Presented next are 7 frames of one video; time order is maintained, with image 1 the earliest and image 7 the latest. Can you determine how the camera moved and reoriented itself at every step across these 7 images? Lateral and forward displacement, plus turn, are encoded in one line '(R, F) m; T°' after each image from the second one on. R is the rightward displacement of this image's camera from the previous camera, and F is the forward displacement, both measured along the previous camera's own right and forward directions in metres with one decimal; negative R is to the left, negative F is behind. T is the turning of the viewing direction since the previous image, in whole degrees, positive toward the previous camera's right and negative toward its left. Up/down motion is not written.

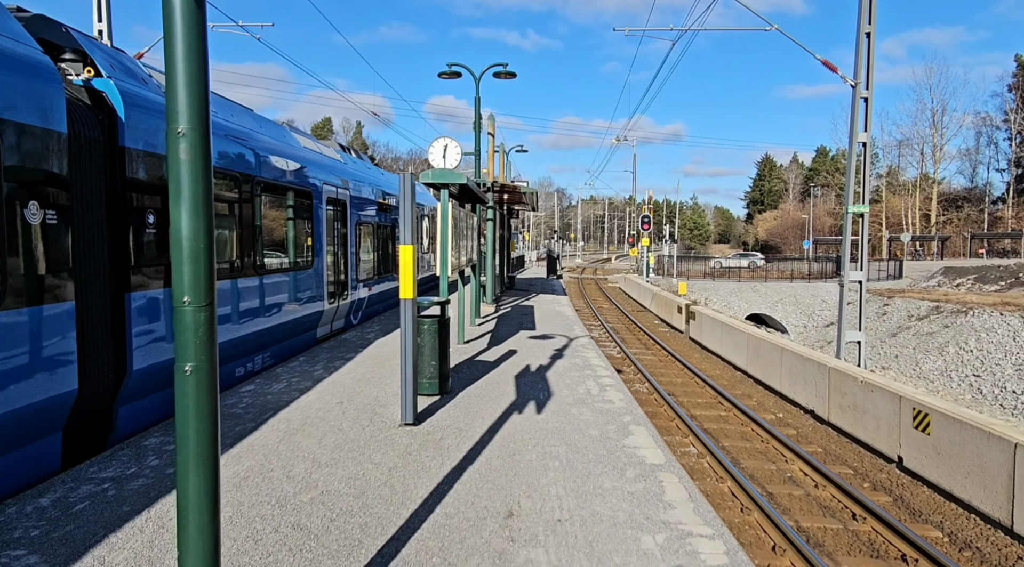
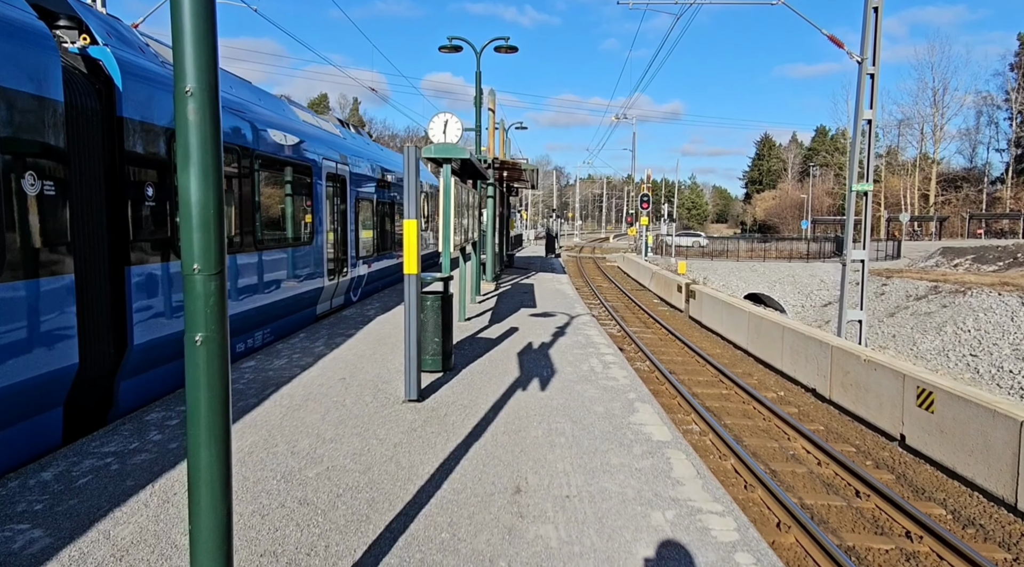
(-0.1, +0.1) m; 0°
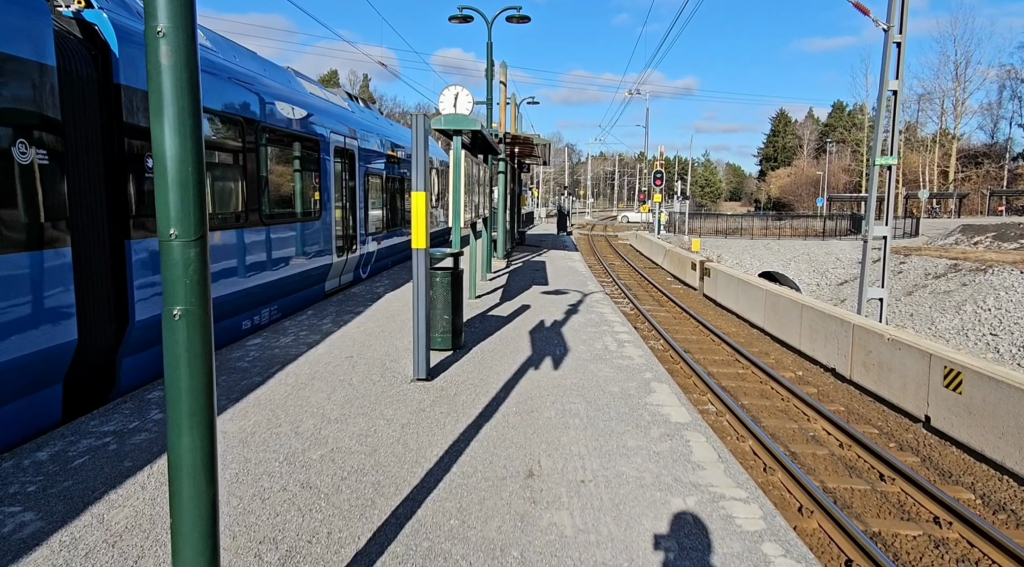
(0.0, +0.2) m; -1°
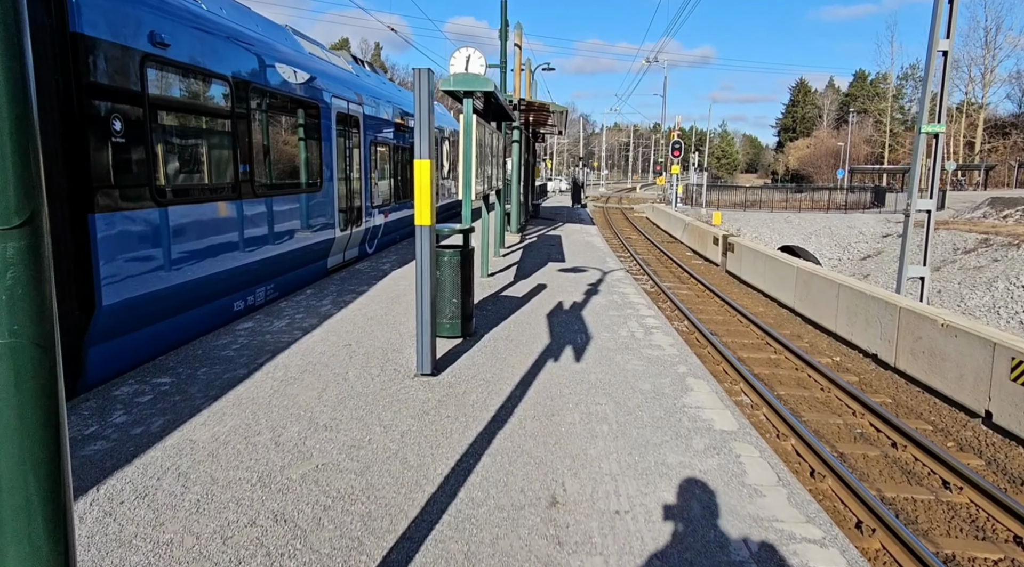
(0.0, +0.7) m; -1°
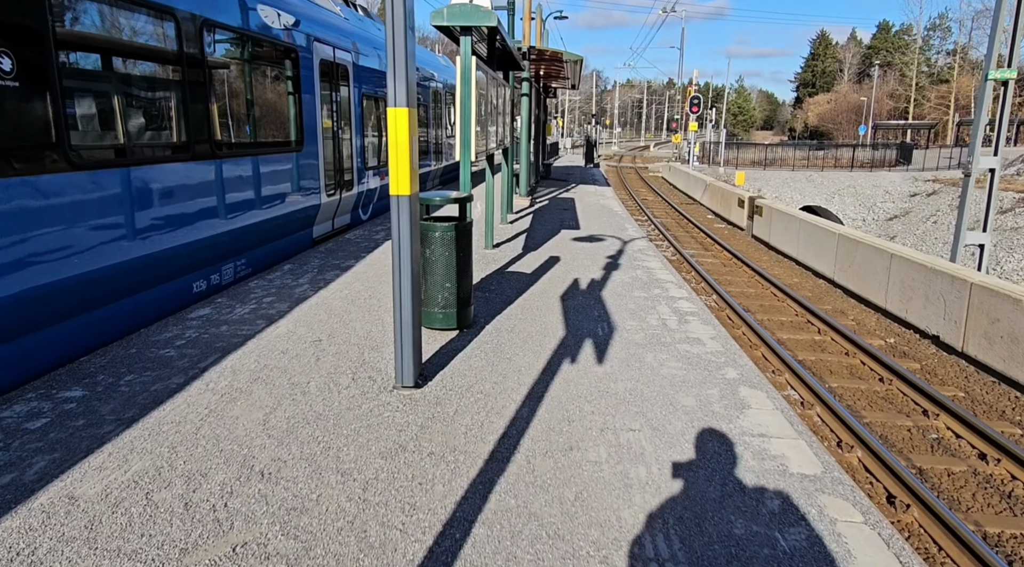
(0.0, +1.1) m; -1°
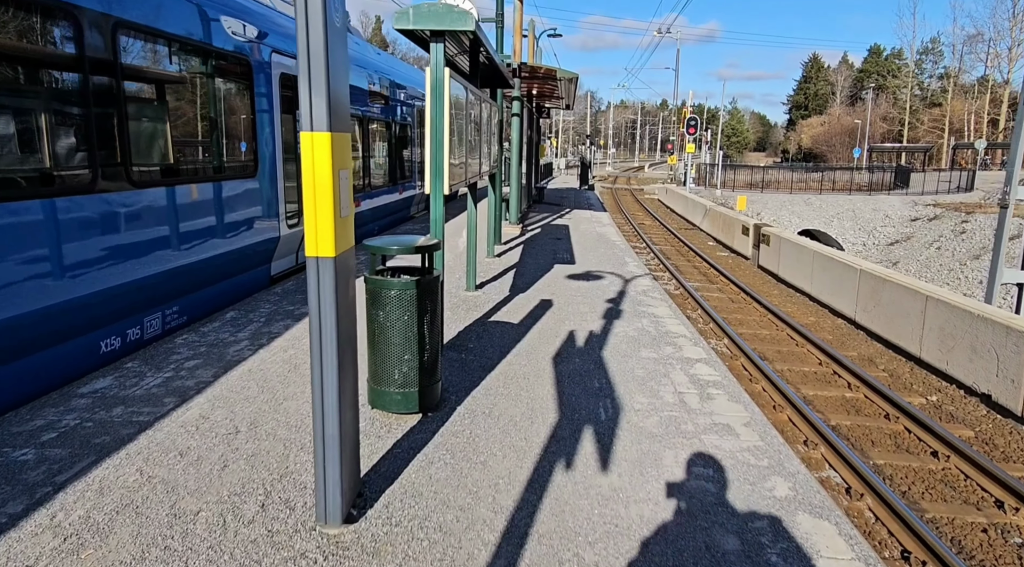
(+0.1, +1.1) m; +1°
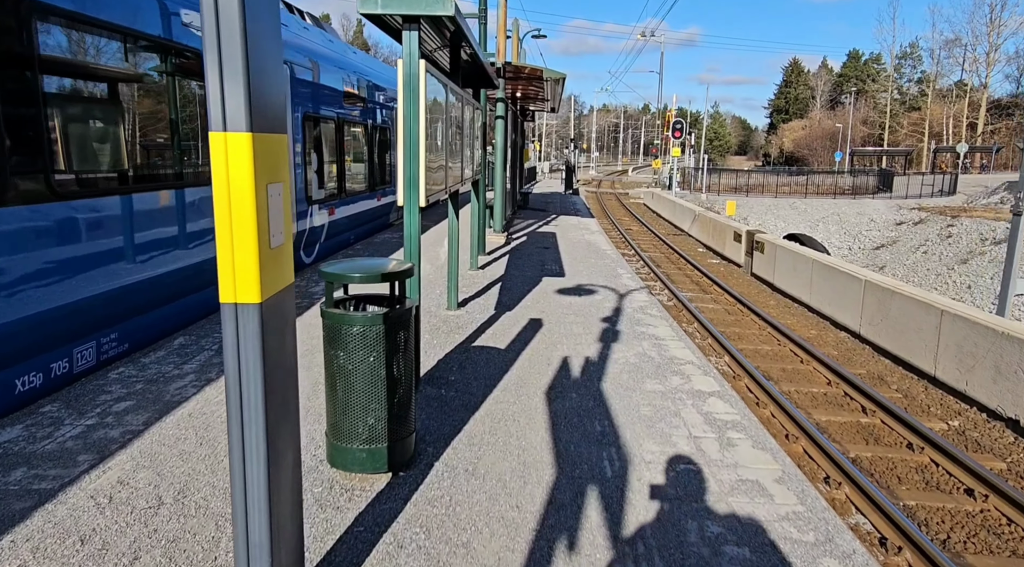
(0.0, +0.7) m; +1°
